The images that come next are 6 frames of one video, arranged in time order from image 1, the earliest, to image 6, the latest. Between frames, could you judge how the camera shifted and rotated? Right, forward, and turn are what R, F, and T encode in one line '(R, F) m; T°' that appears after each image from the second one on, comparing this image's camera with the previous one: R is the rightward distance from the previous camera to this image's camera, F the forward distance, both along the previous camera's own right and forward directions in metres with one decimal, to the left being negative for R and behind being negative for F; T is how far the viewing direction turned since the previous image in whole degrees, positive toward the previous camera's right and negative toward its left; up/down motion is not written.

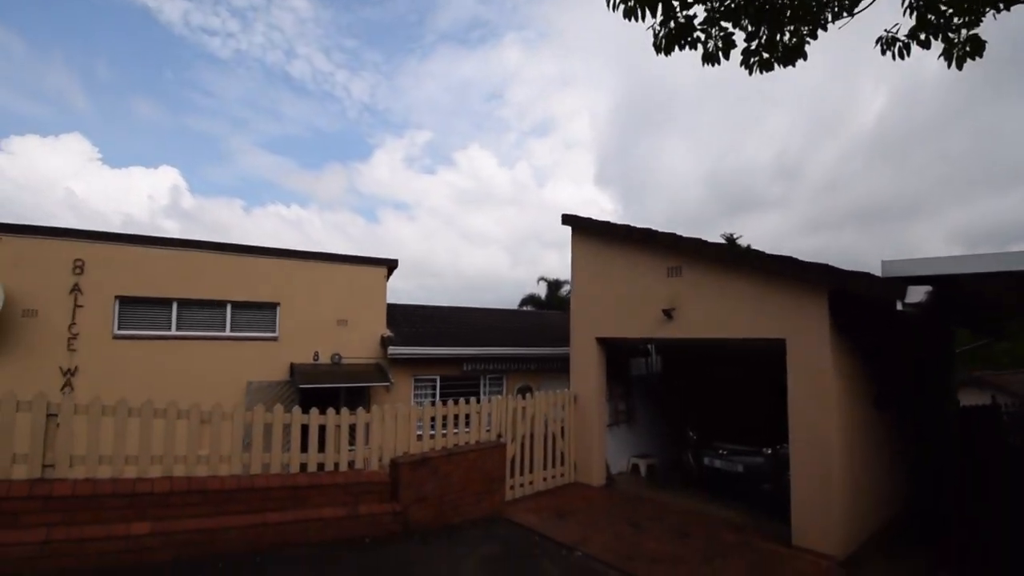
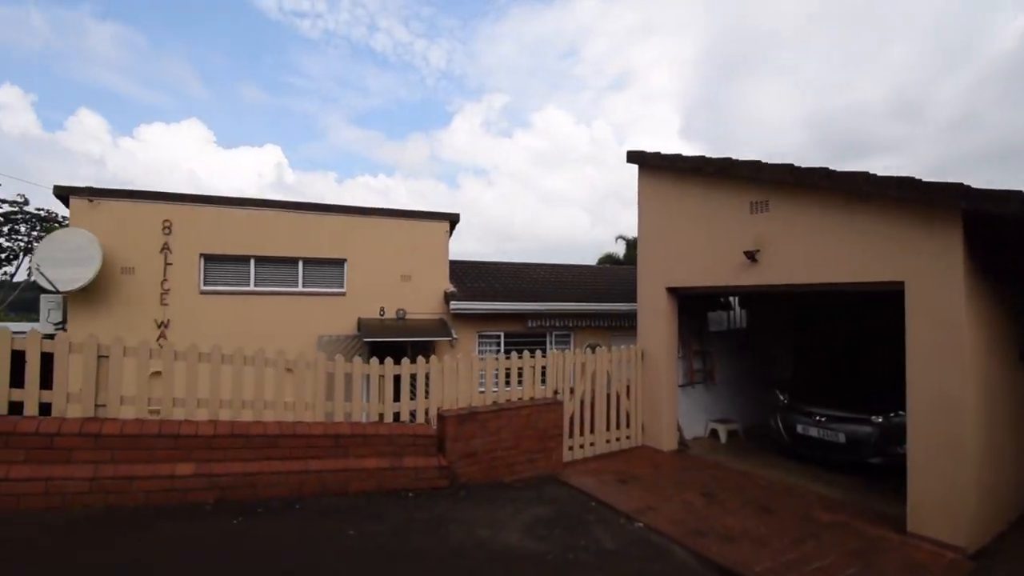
(+0.4, +0.7) m; -10°
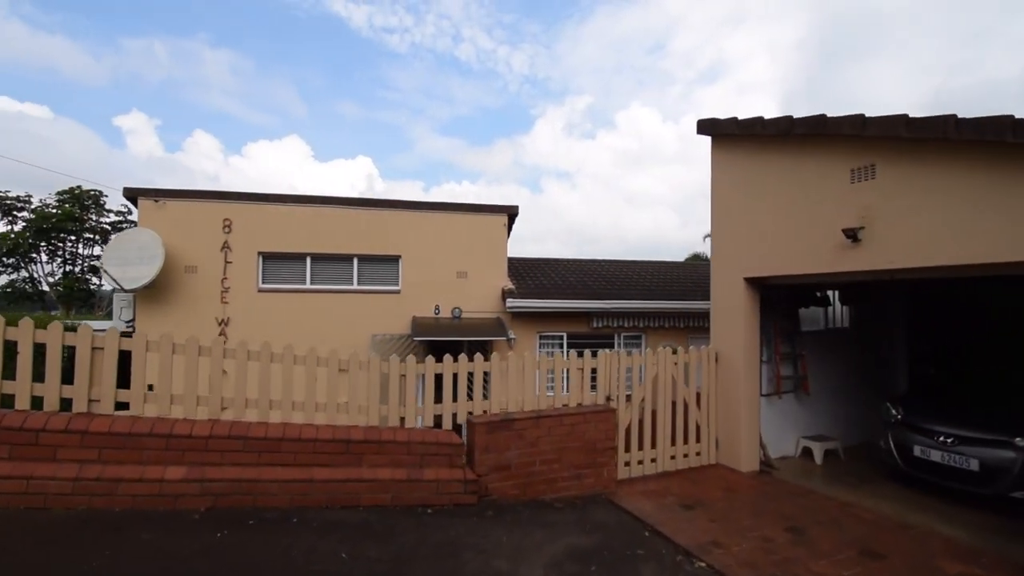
(+0.5, +0.9) m; -9°
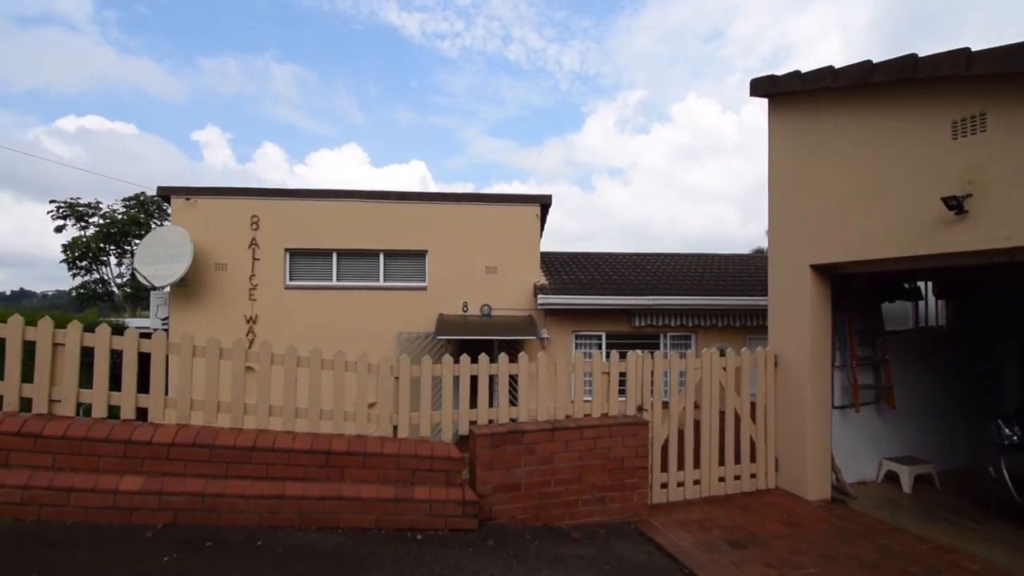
(+0.4, +0.9) m; -6°
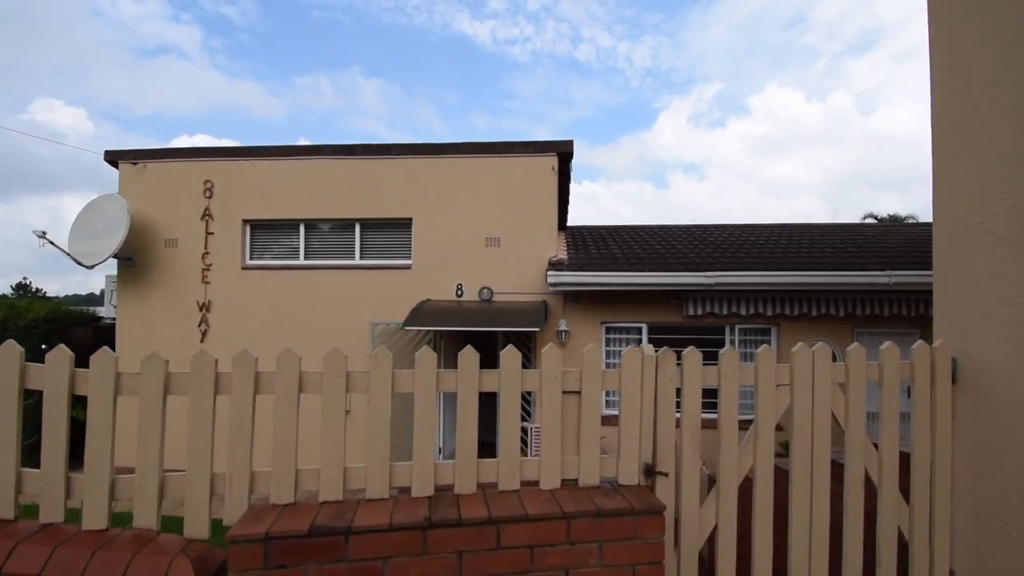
(+1.1, +2.9) m; -8°
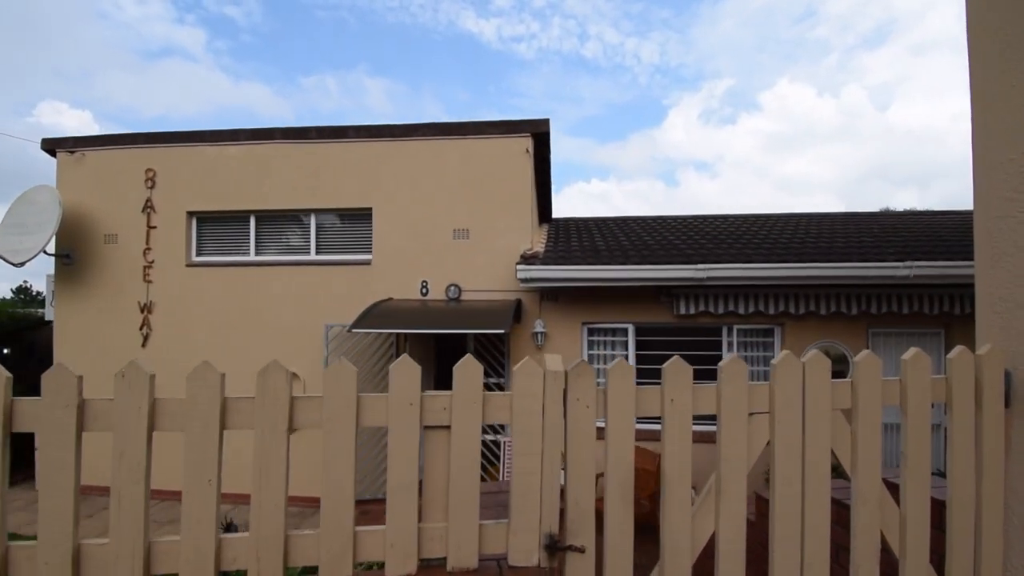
(+0.6, +0.8) m; -1°
